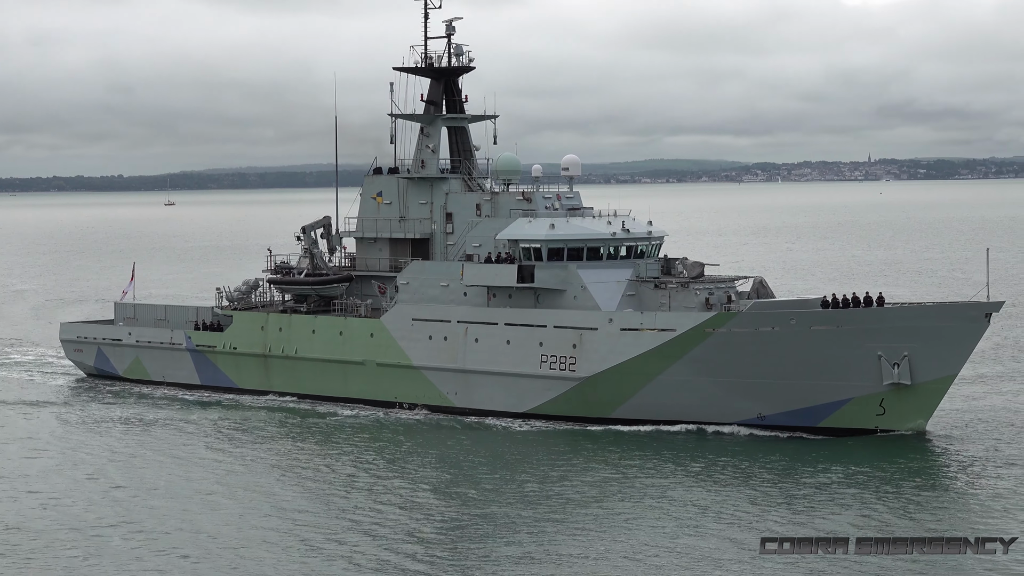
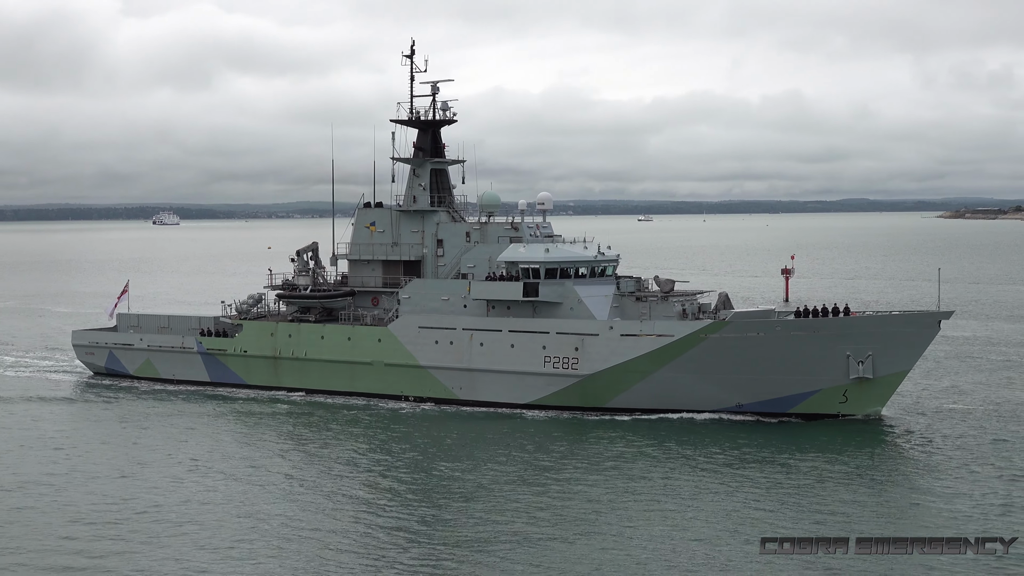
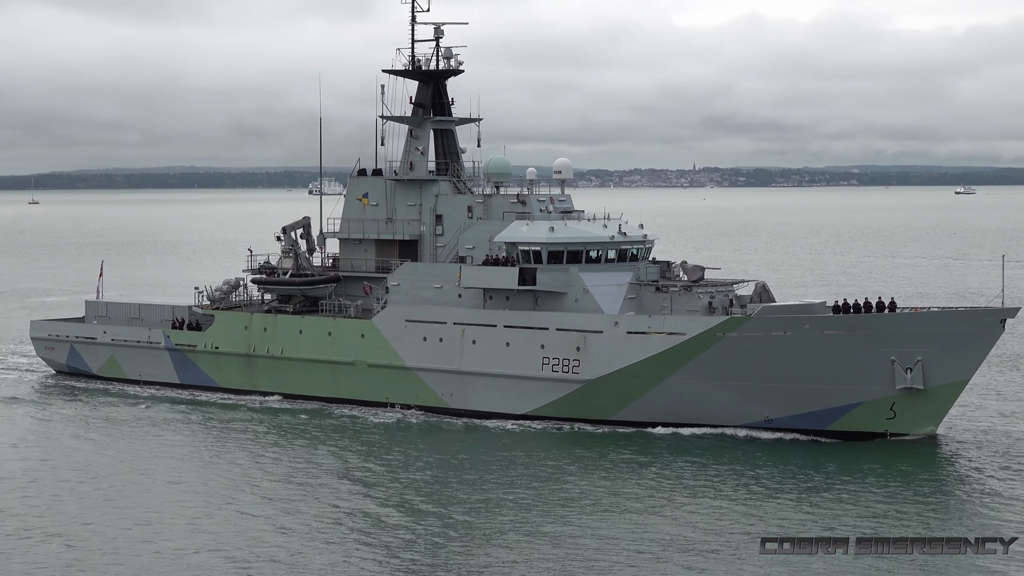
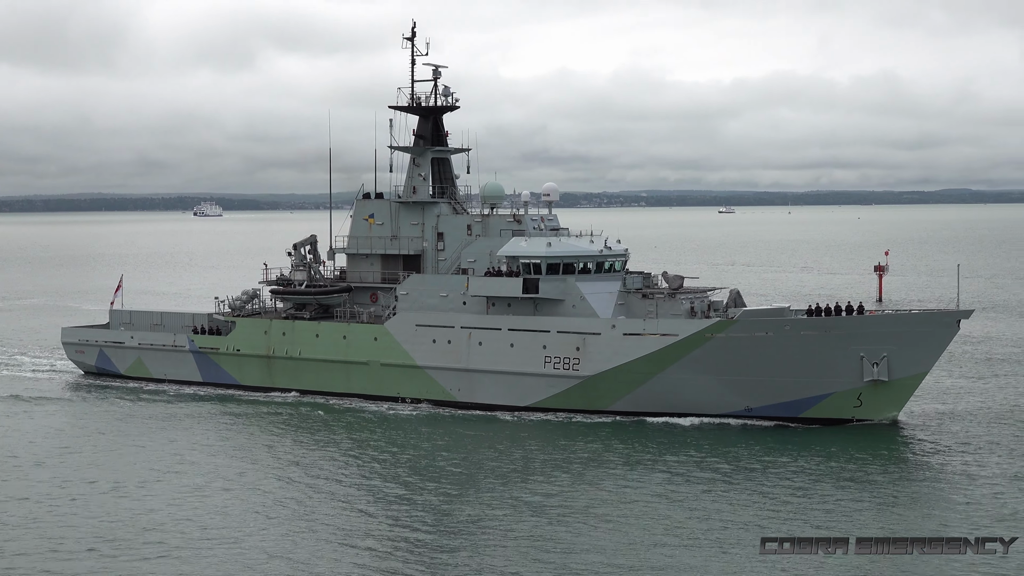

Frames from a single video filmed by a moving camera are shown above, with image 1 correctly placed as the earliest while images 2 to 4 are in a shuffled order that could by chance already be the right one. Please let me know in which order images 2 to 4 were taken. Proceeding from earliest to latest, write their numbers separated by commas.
3, 4, 2
